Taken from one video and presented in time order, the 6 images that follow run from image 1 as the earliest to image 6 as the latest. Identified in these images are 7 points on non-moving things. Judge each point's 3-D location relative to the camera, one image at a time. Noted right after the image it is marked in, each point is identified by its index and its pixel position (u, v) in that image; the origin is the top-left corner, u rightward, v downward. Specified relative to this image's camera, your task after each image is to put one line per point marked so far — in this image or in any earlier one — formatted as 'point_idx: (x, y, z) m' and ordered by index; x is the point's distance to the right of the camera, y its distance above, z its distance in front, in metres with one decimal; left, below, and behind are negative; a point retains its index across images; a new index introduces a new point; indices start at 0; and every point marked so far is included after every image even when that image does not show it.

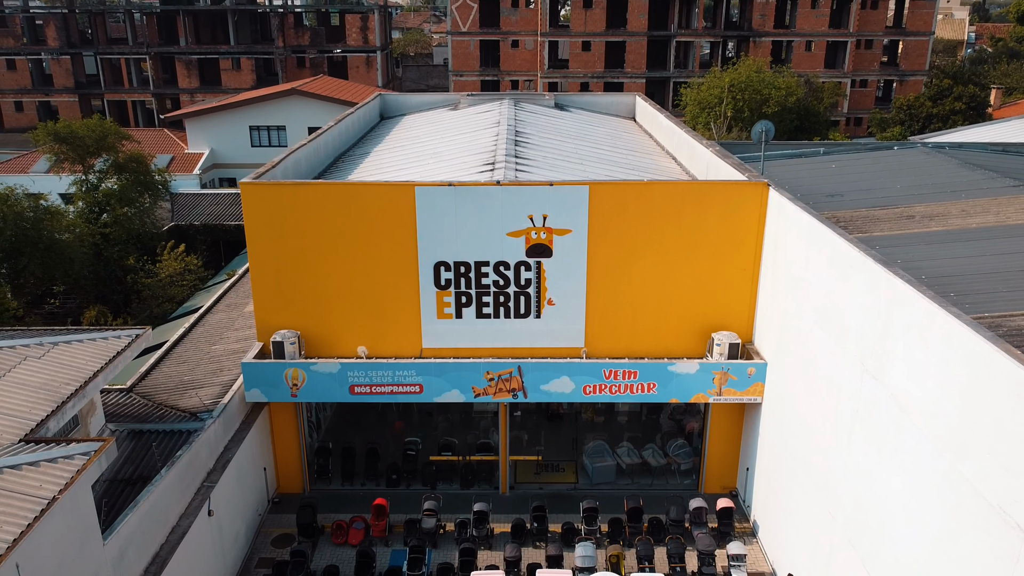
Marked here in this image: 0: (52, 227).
0: (-8.9, +1.2, +16.3) m
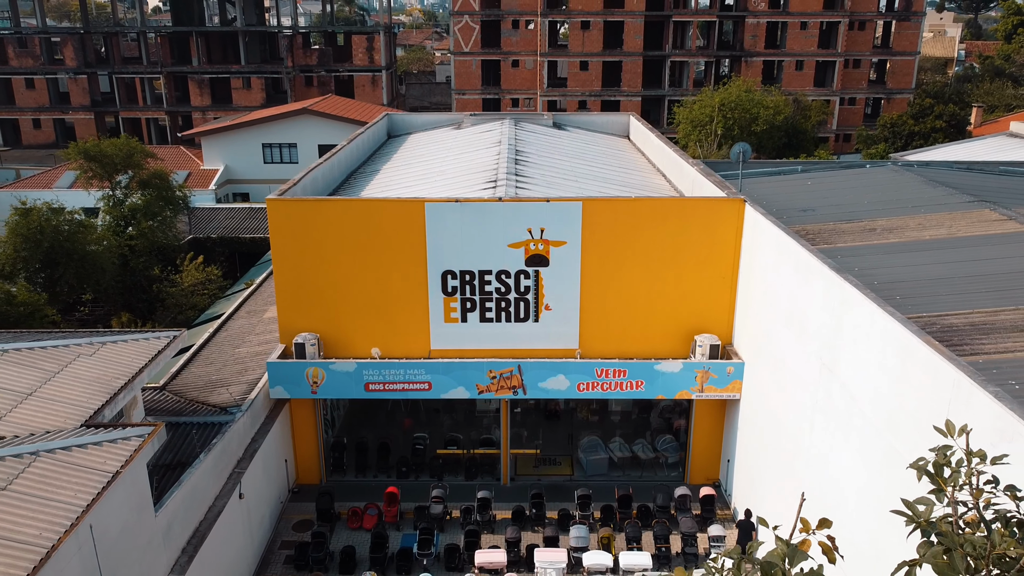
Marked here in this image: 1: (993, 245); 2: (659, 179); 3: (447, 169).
0: (-8.9, +1.0, +17.5) m
1: (+6.3, +0.6, +10.9) m
2: (+3.1, +2.3, +17.8) m
3: (-1.3, +2.4, +16.9) m
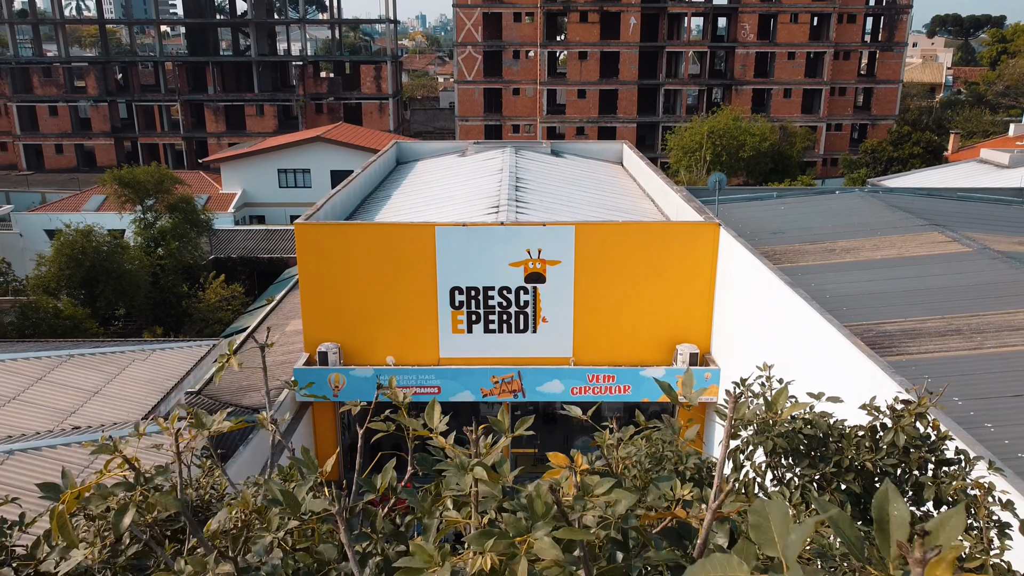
0: (-8.9, +0.7, +19.1) m
1: (+6.3, +0.4, +12.4) m
2: (+3.1, +1.9, +19.4) m
3: (-1.3, +2.1, +18.5) m
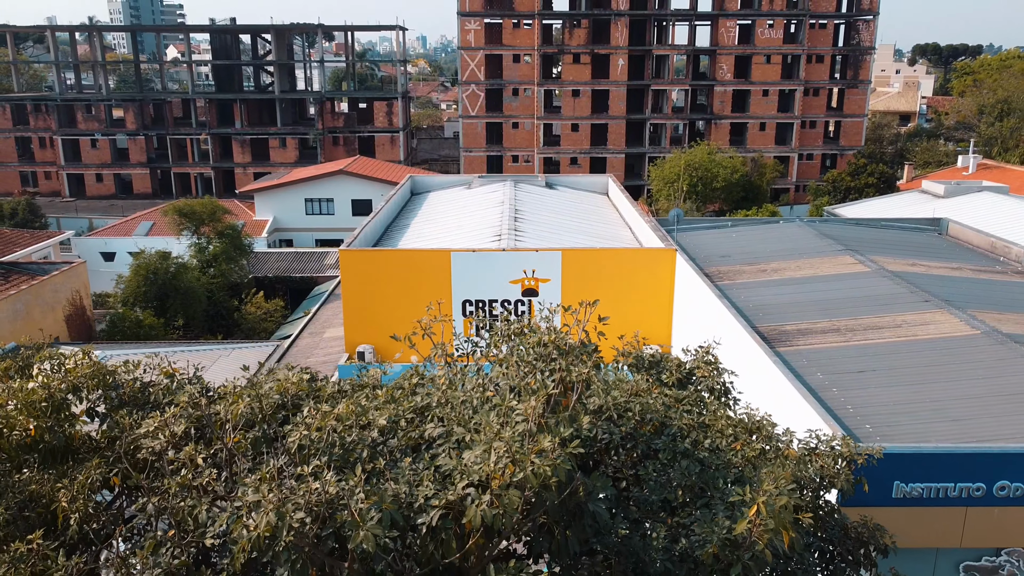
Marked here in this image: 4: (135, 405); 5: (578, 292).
0: (-8.9, +0.3, +22.8) m
1: (+6.3, +0.1, +16.1) m
2: (+3.1, +1.6, +23.1) m
3: (-1.3, +1.7, +22.3) m
4: (-2.2, -0.7, +5.1) m
5: (+1.4, -0.1, +17.9) m
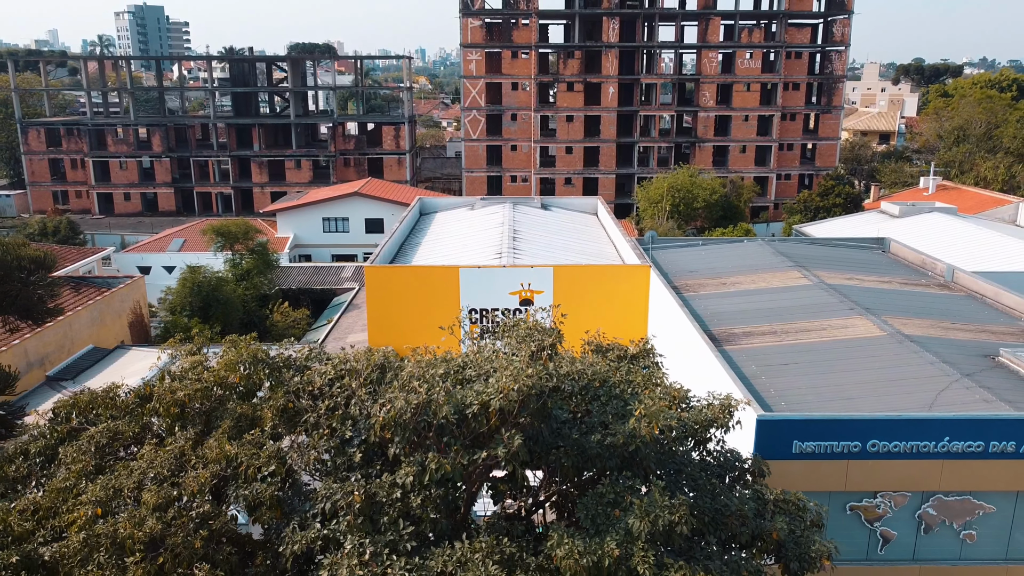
0: (-8.9, -0.1, +26.0) m
1: (+6.2, -0.1, +19.4) m
2: (+3.1, +1.2, +26.4) m
3: (-1.3, +1.4, +25.5) m
4: (-2.2, -0.8, +8.3) m
5: (+1.4, -0.4, +21.1) m
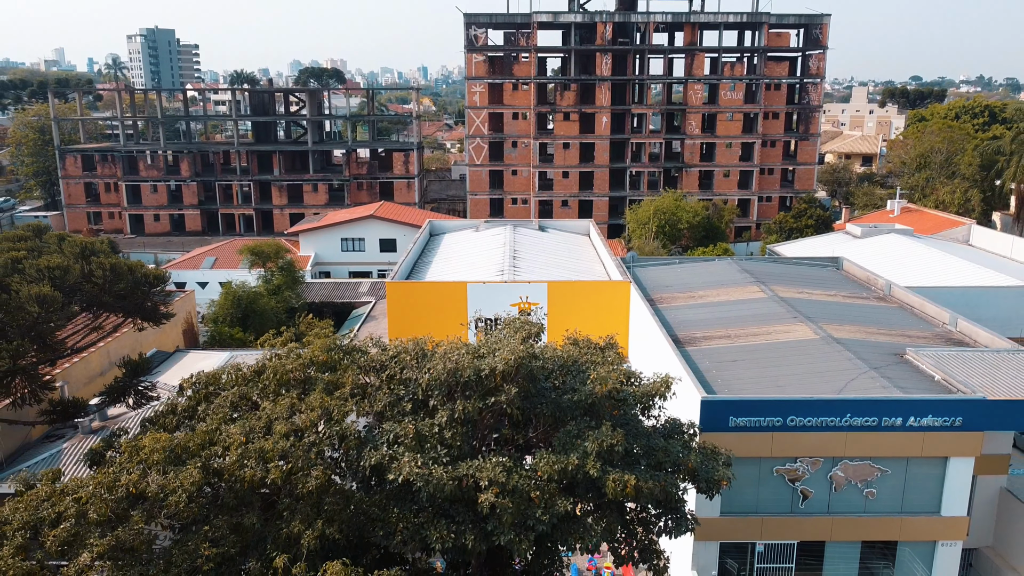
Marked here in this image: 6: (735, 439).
0: (-8.9, -0.5, +29.6) m
1: (+6.2, -0.4, +22.9) m
2: (+3.1, +0.8, +29.9) m
3: (-1.3, +0.9, +29.1) m
4: (-2.2, -0.9, +11.8) m
5: (+1.4, -0.7, +24.6) m
6: (+4.2, -2.8, +15.8) m
